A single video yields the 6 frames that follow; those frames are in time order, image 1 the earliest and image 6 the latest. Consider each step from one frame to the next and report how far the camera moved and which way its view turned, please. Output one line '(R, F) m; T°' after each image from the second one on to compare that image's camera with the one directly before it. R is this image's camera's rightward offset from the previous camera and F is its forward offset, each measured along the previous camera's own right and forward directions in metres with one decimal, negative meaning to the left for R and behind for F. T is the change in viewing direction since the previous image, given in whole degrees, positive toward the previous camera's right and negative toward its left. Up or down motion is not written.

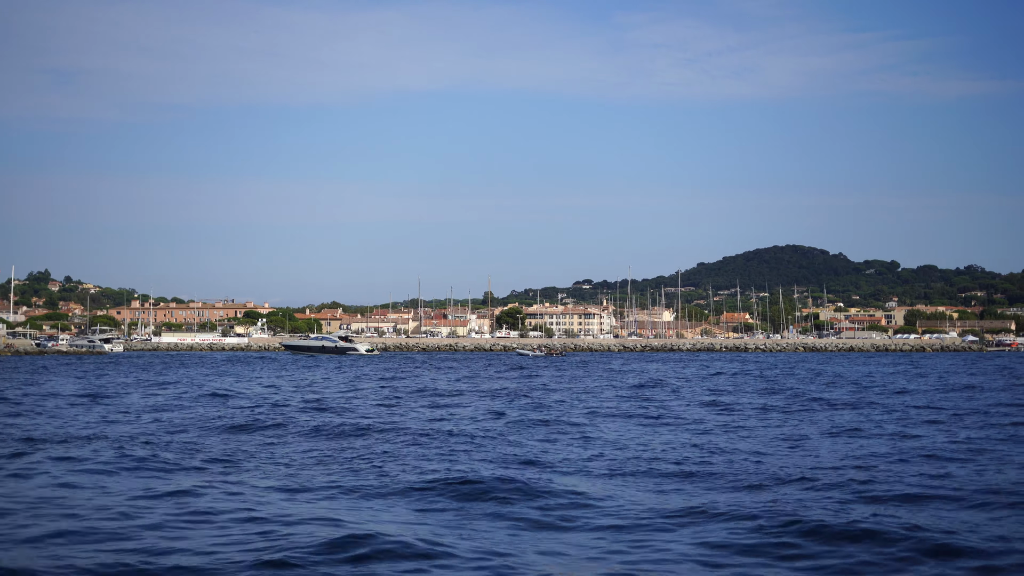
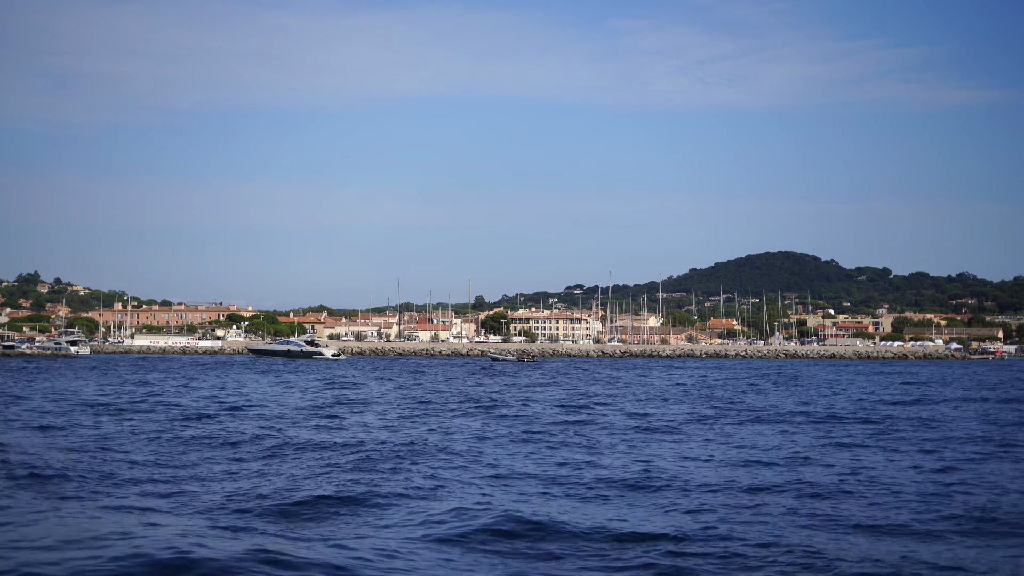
(+1.5, +0.9) m; 0°
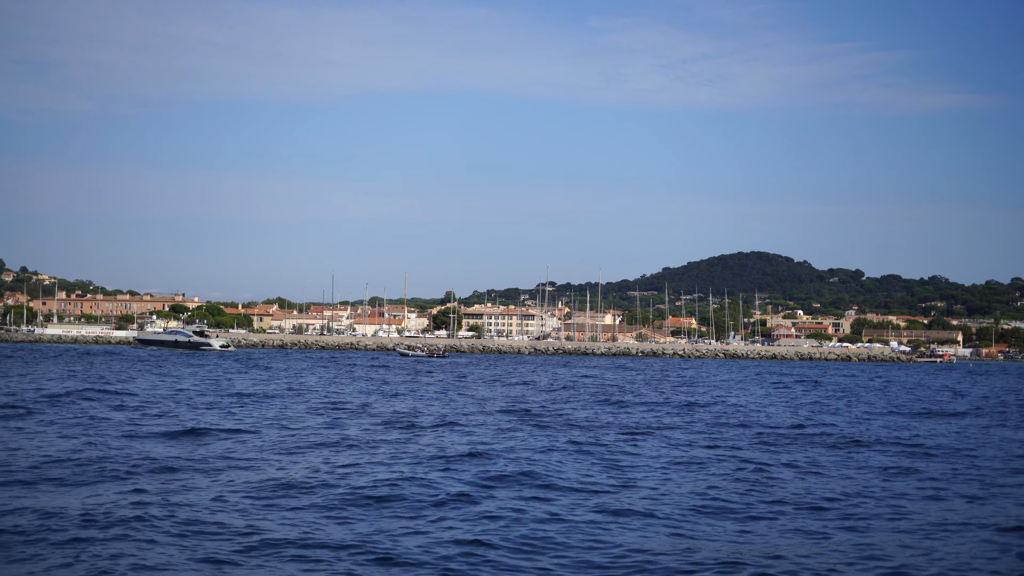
(+4.6, +2.8) m; +1°
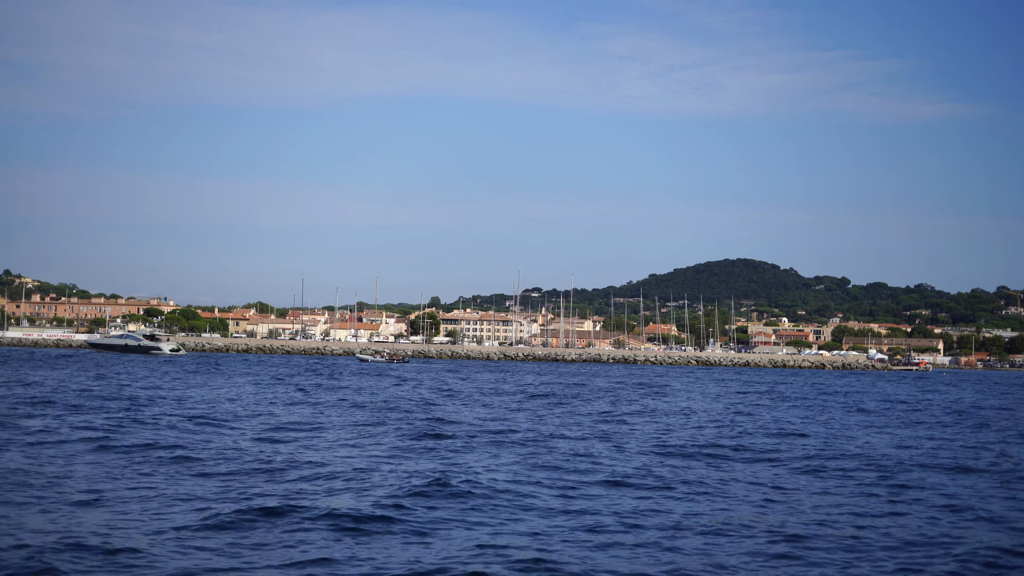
(+1.7, +1.0) m; +1°
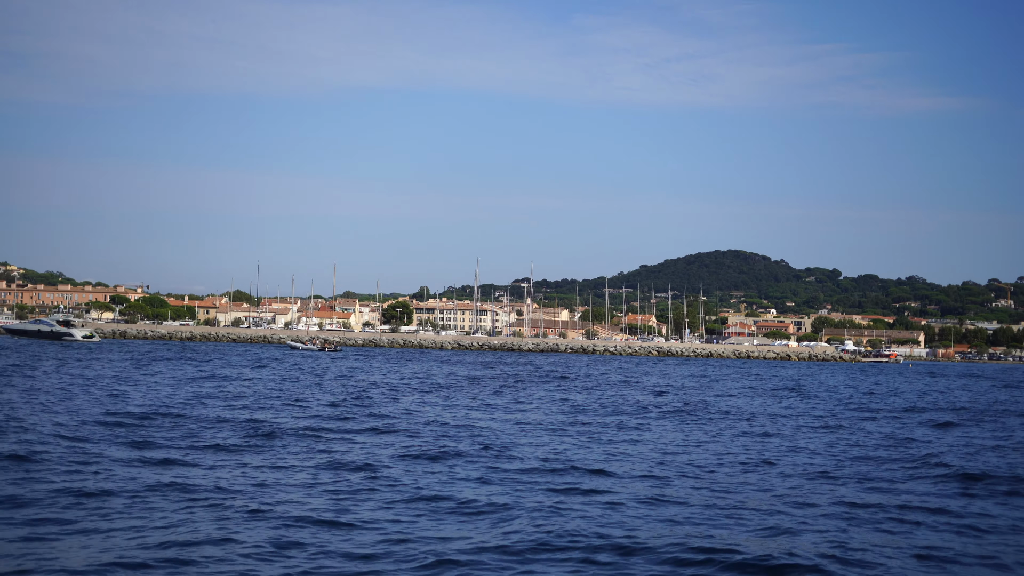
(+3.5, +2.1) m; 0°
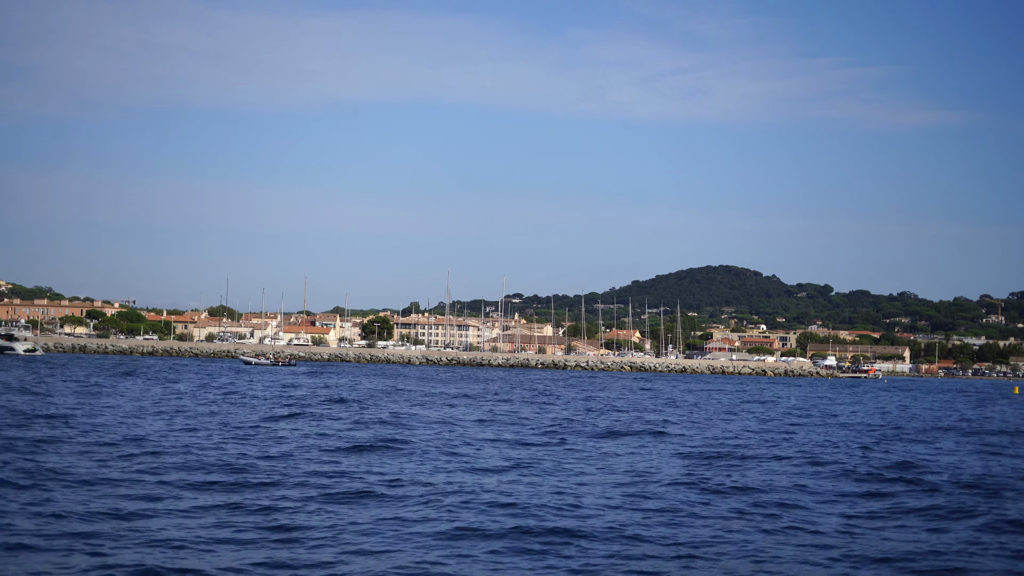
(+2.1, +1.1) m; 0°
